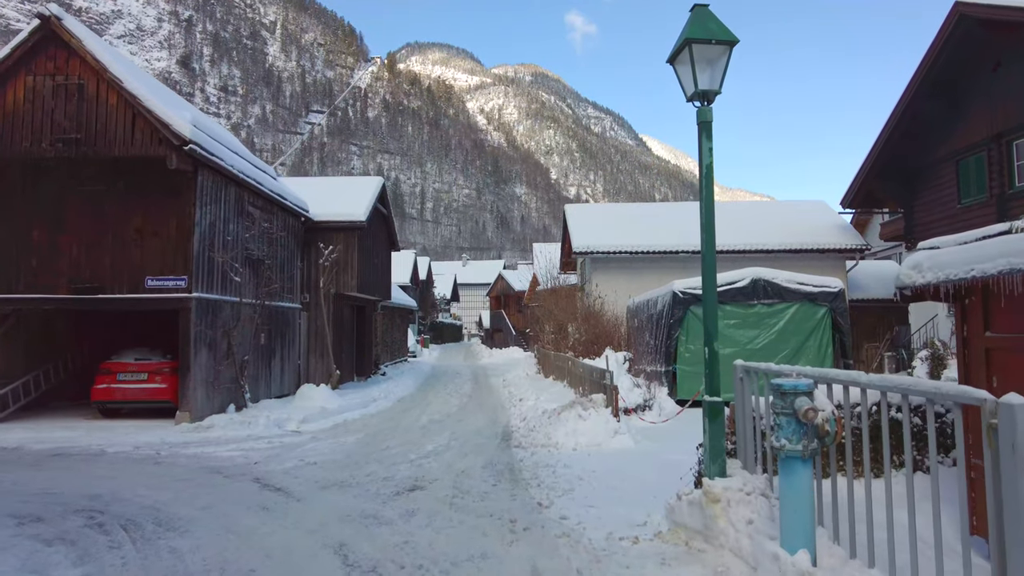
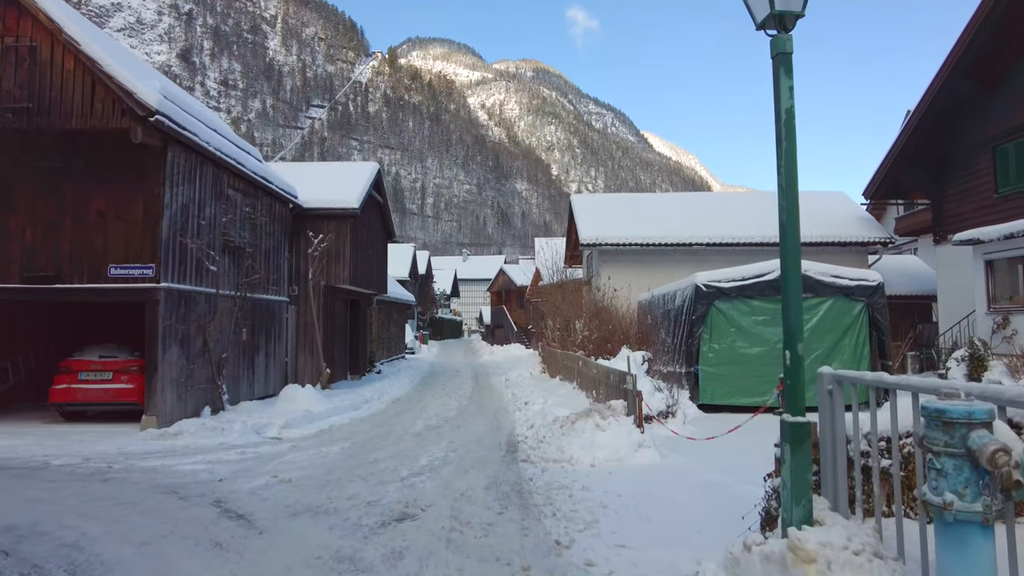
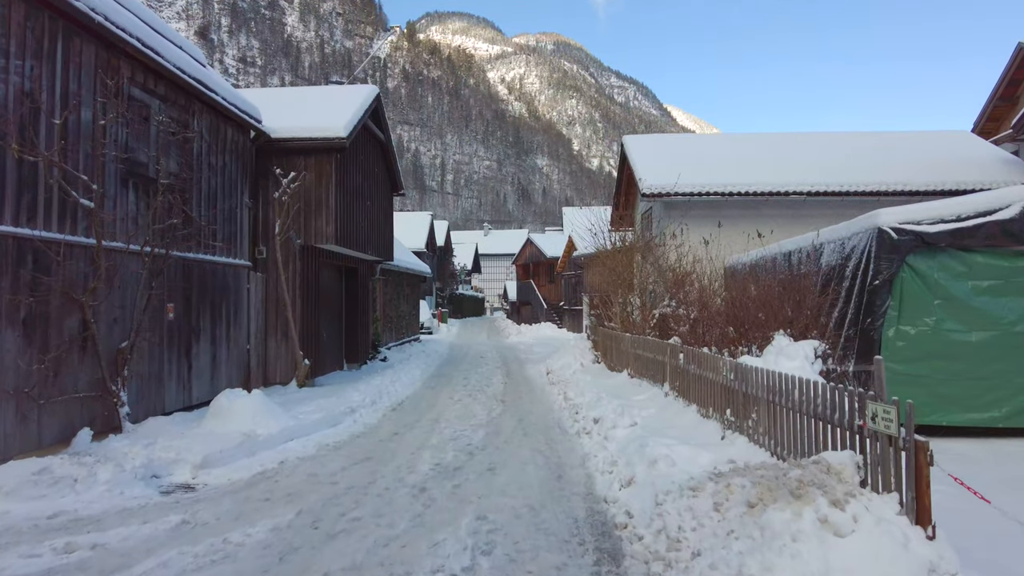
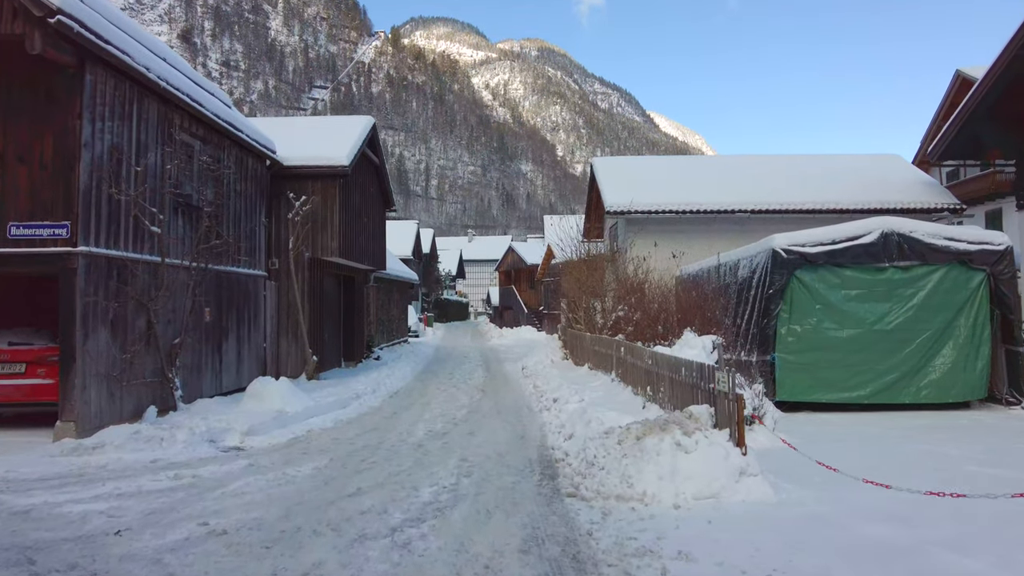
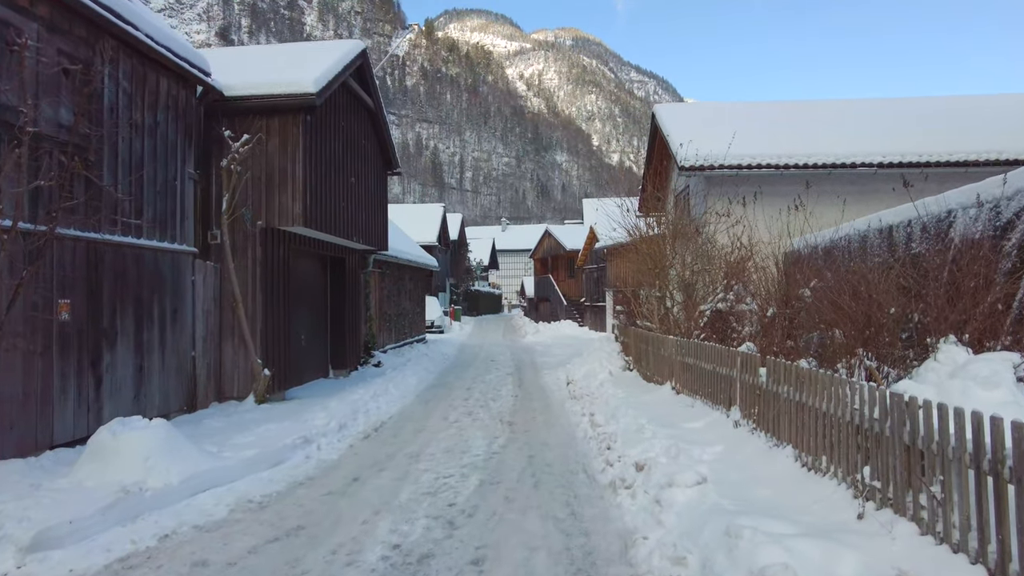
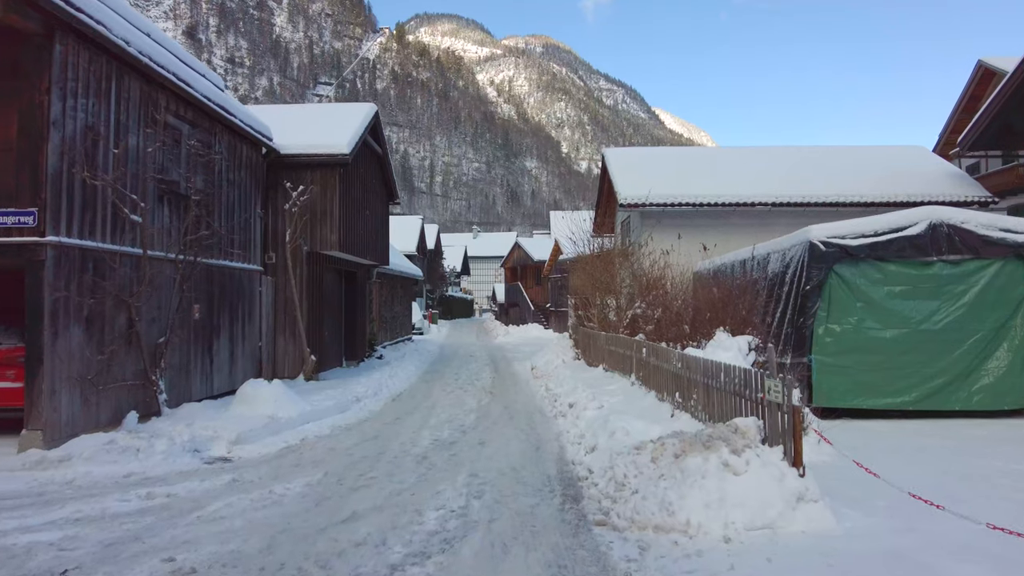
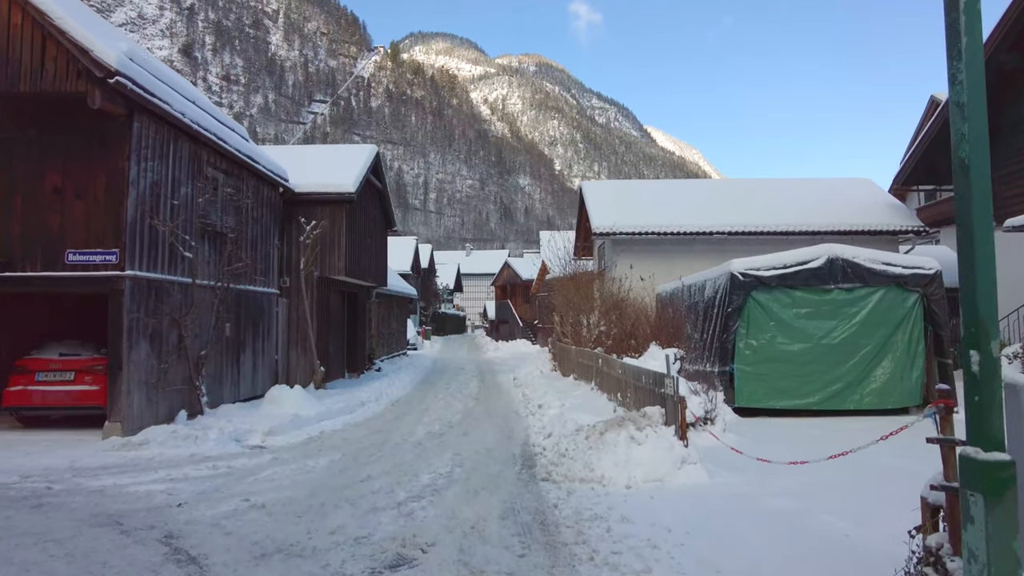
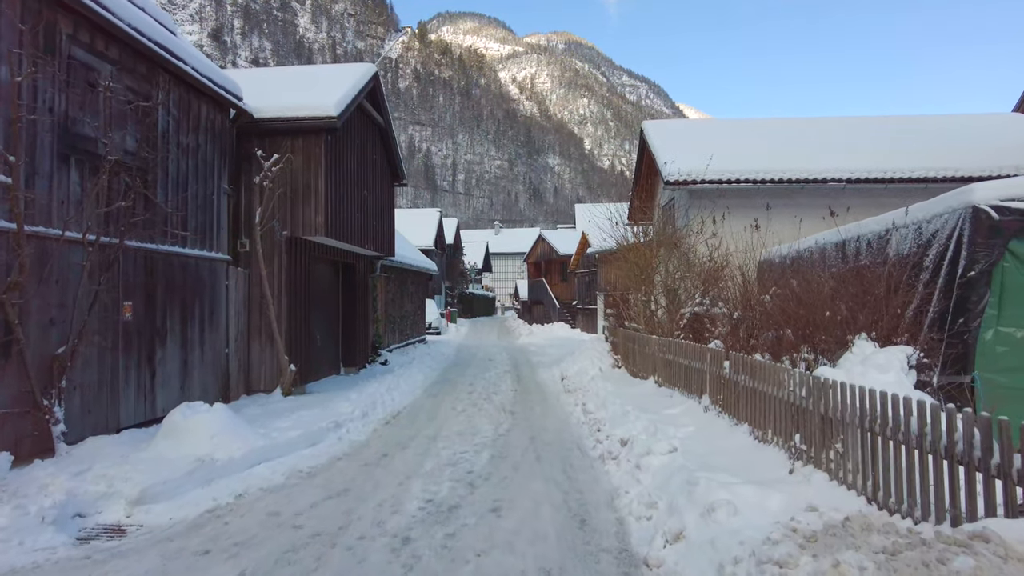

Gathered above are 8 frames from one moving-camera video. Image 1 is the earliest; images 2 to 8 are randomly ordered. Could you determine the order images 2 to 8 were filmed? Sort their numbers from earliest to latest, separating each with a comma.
2, 7, 4, 6, 3, 8, 5
